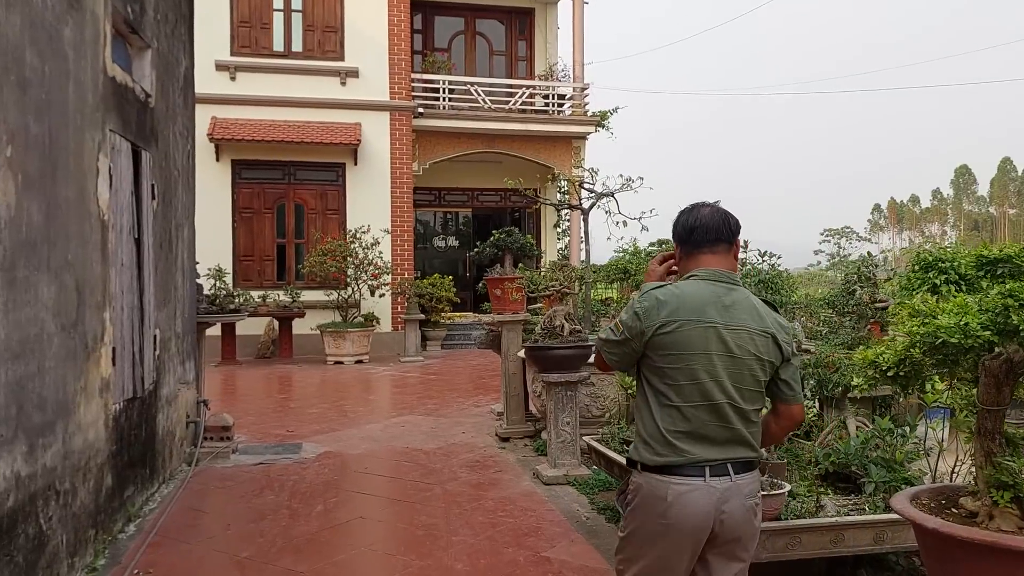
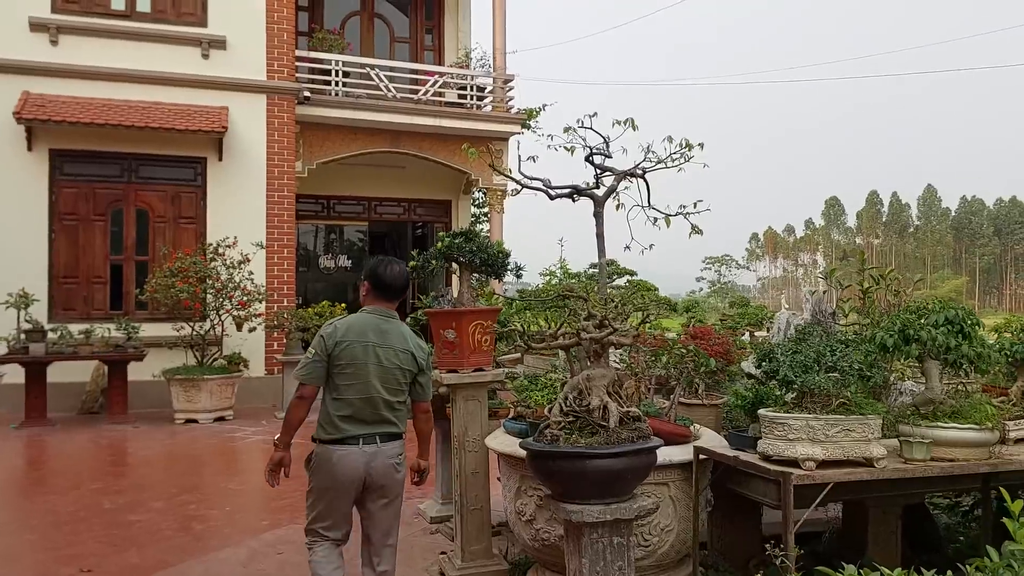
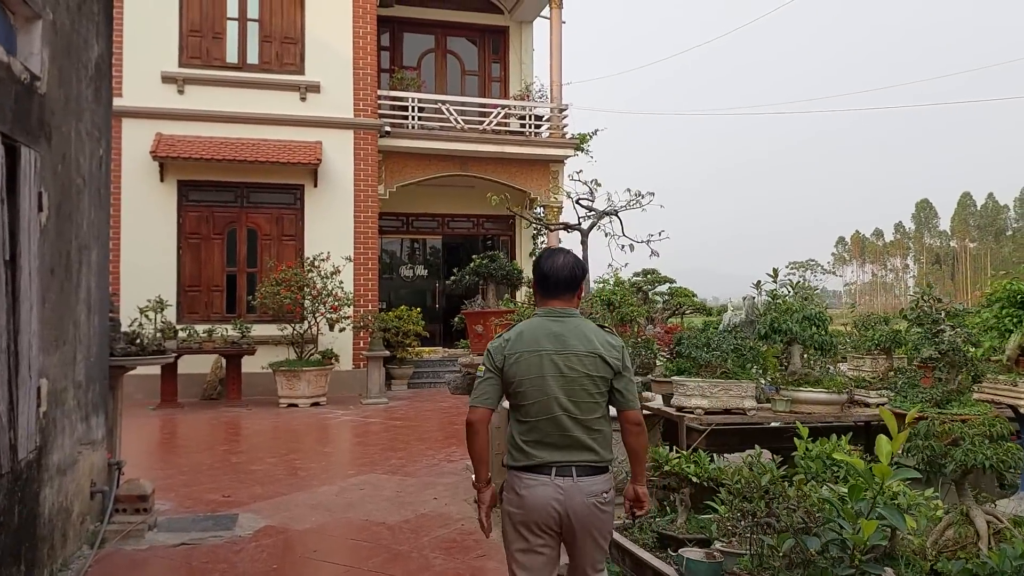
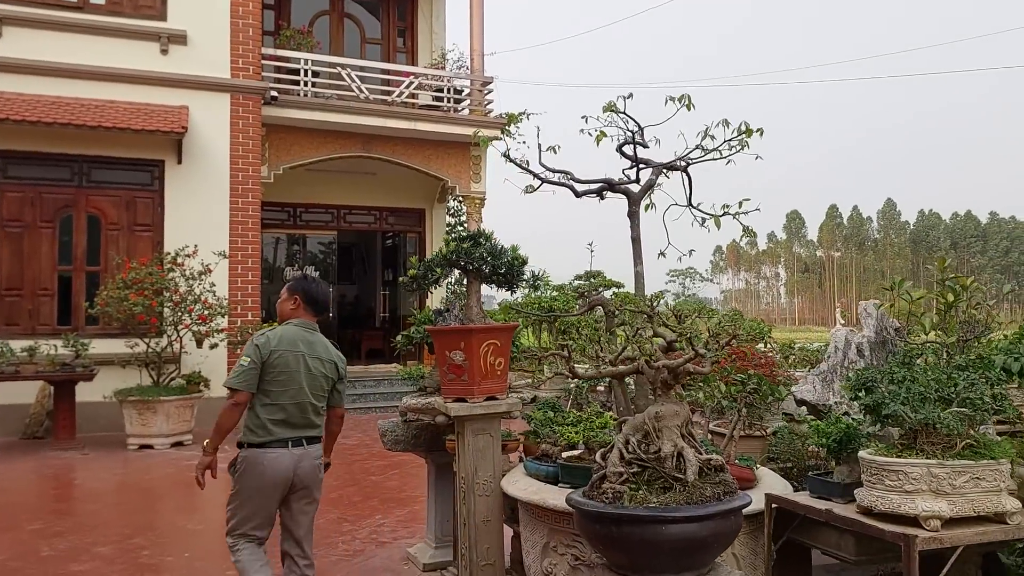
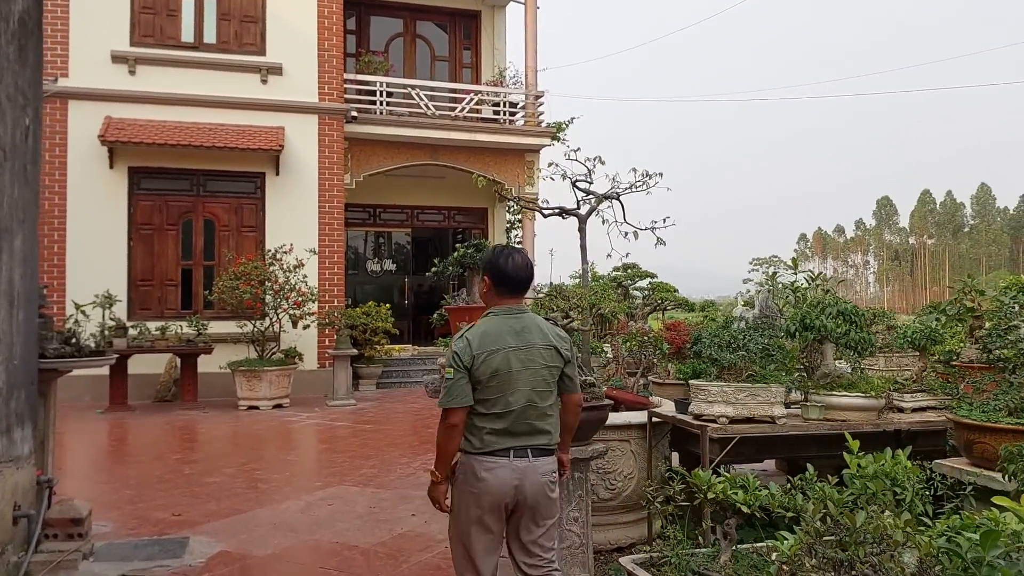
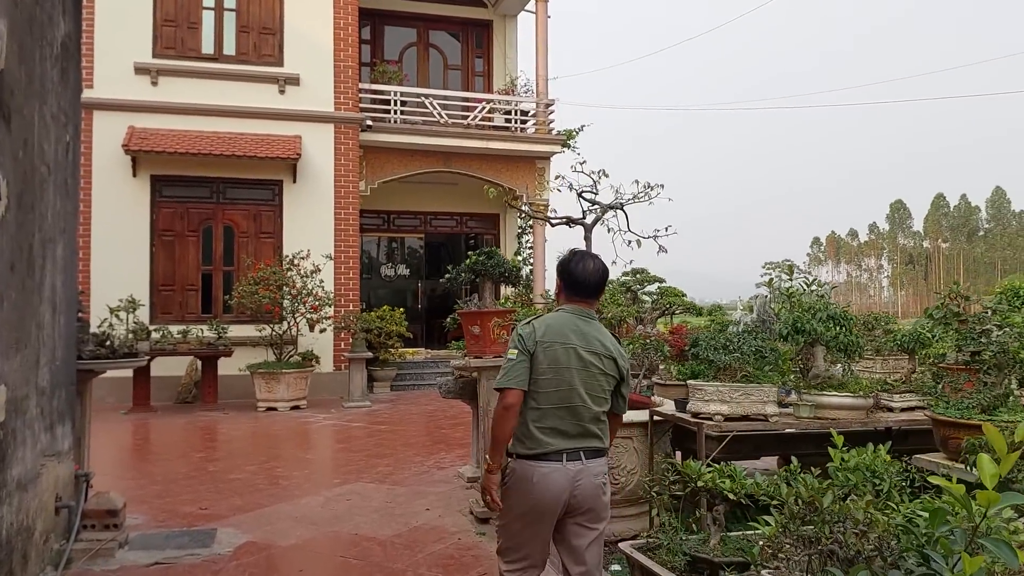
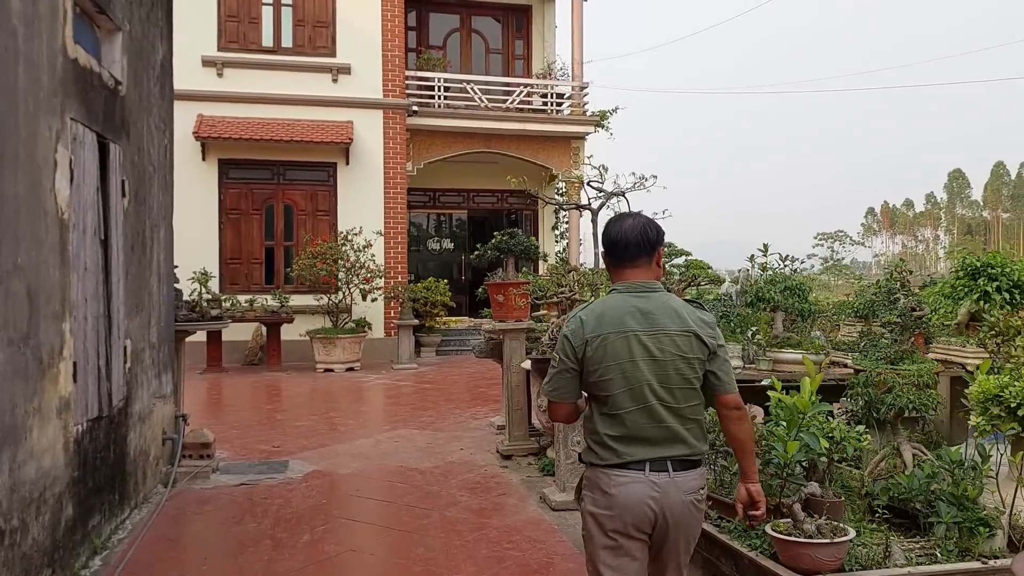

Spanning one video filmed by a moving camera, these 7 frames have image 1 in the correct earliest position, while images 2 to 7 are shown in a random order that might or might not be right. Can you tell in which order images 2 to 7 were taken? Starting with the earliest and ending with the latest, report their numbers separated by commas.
7, 3, 6, 5, 2, 4
